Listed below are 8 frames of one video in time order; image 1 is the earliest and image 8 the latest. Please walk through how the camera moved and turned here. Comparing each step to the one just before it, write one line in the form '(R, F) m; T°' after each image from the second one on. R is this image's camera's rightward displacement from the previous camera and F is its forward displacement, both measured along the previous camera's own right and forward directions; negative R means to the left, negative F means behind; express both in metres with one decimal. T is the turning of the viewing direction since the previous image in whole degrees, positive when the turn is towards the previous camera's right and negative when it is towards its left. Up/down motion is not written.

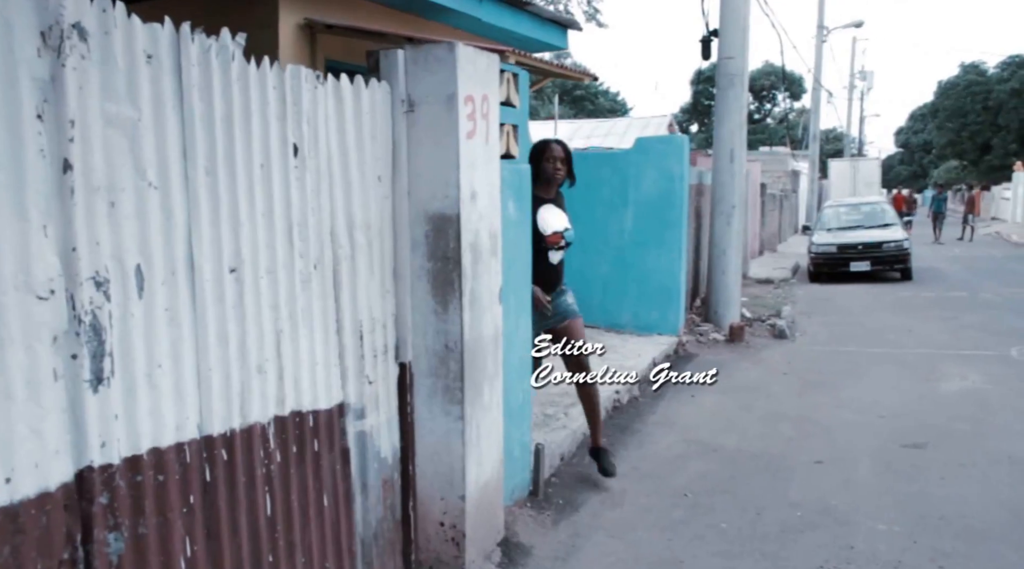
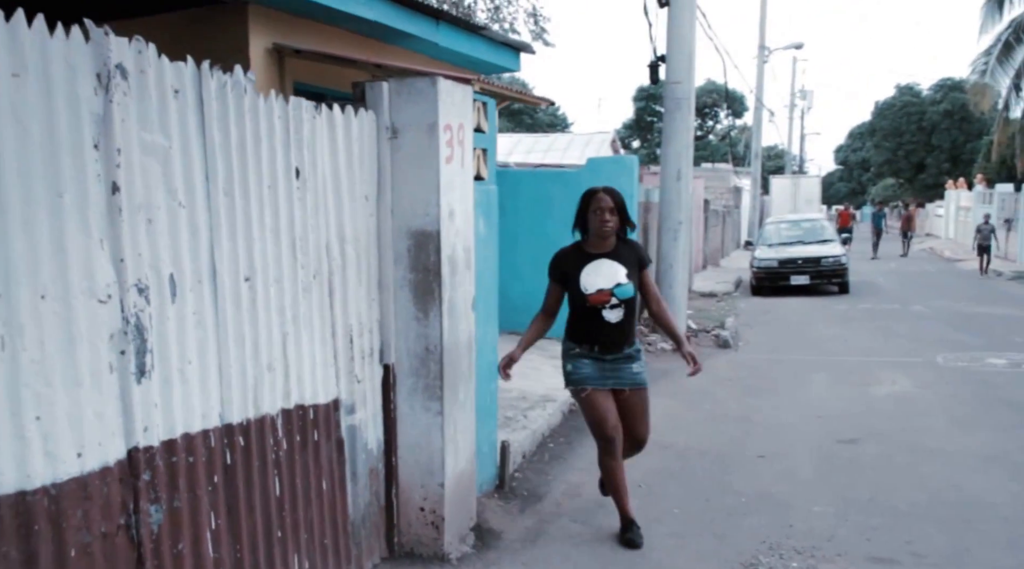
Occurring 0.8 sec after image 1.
(-0.1, -0.4) m; +3°
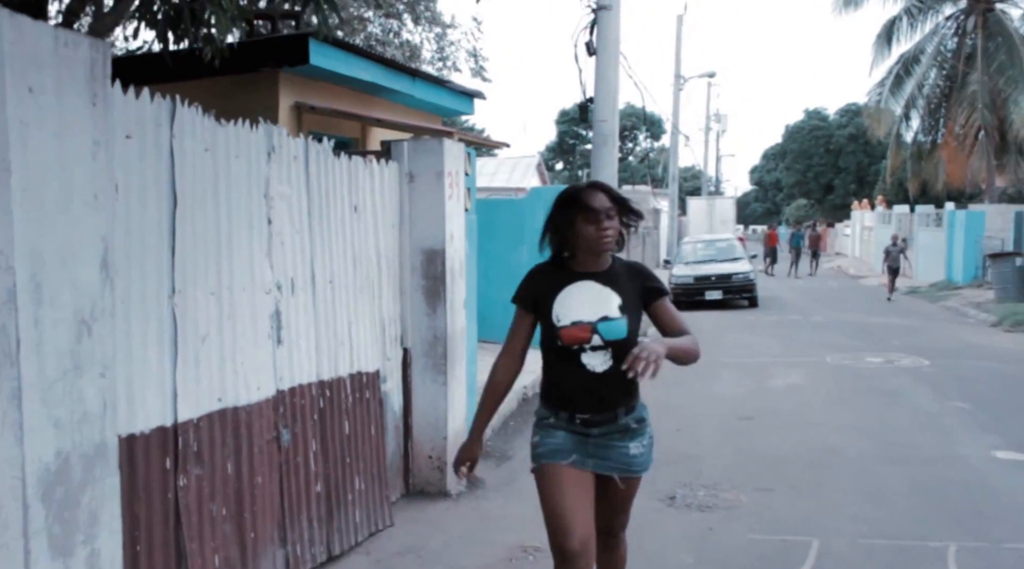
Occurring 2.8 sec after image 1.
(-0.4, -1.5) m; +5°
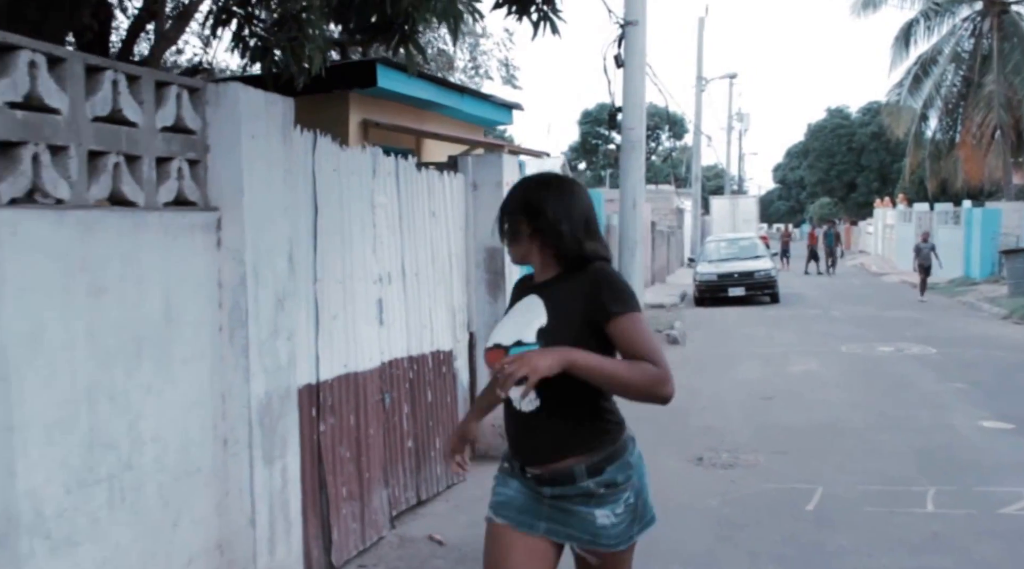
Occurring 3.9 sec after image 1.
(-0.2, -0.9) m; -2°
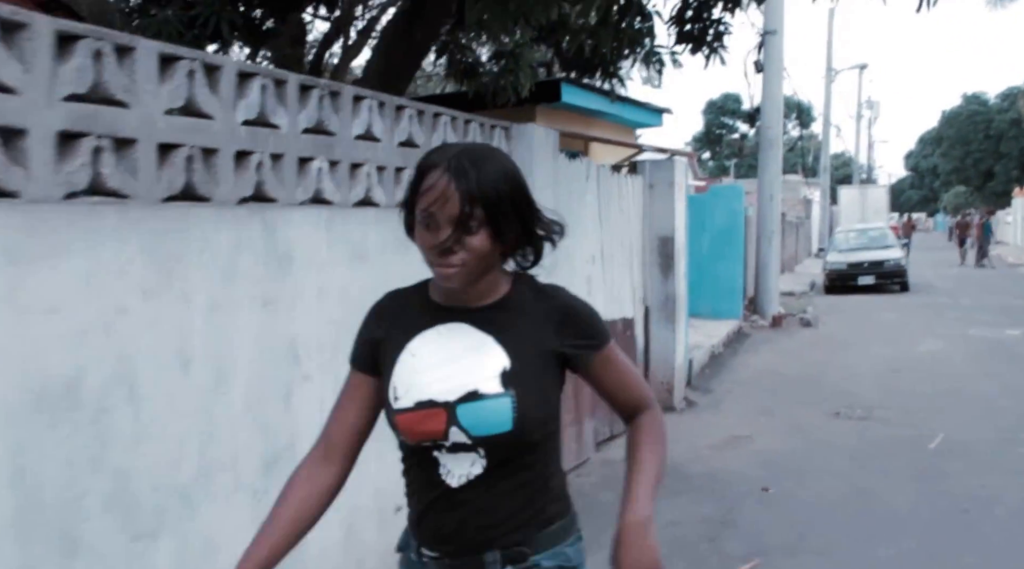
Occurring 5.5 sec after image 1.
(-0.5, -1.5) m; -8°
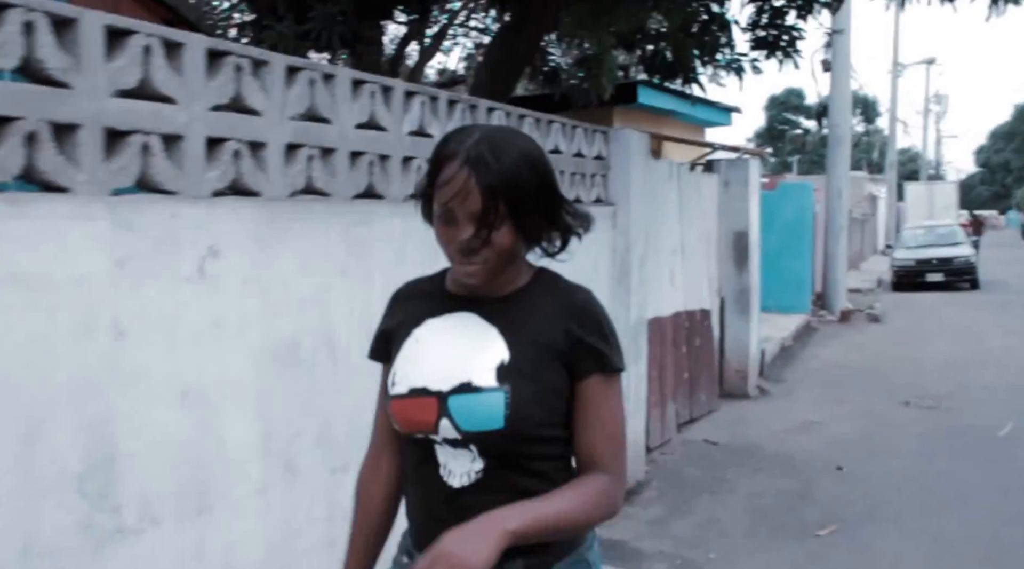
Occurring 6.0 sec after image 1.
(-0.3, -0.5) m; -4°
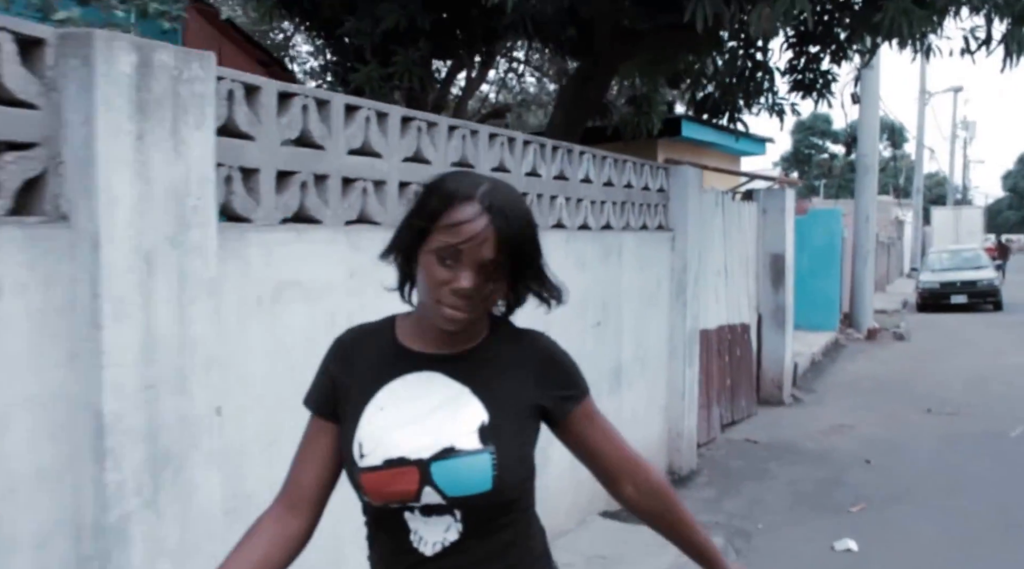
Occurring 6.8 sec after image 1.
(-0.4, -0.8) m; -1°
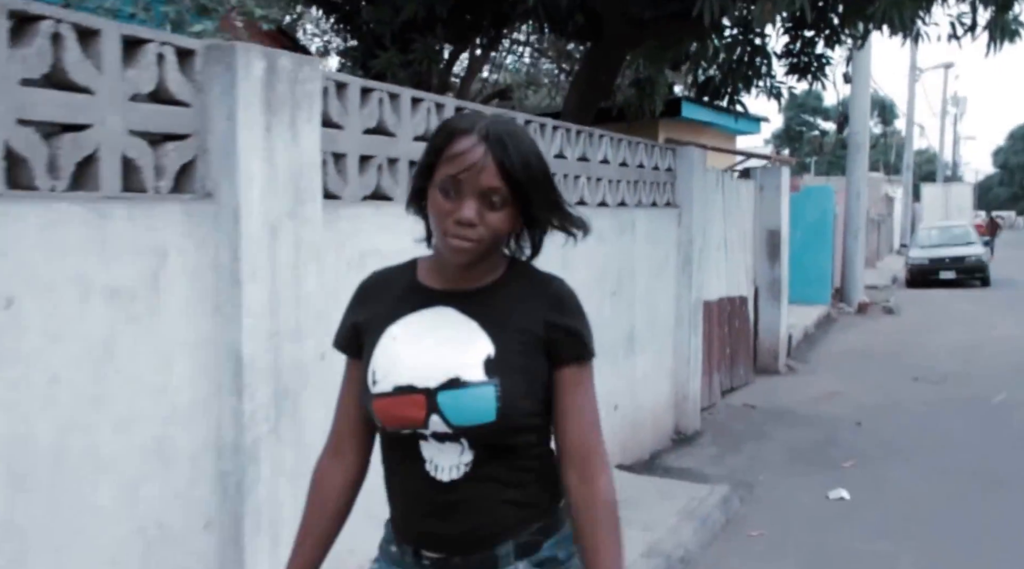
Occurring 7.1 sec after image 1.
(-0.2, -0.5) m; +1°
